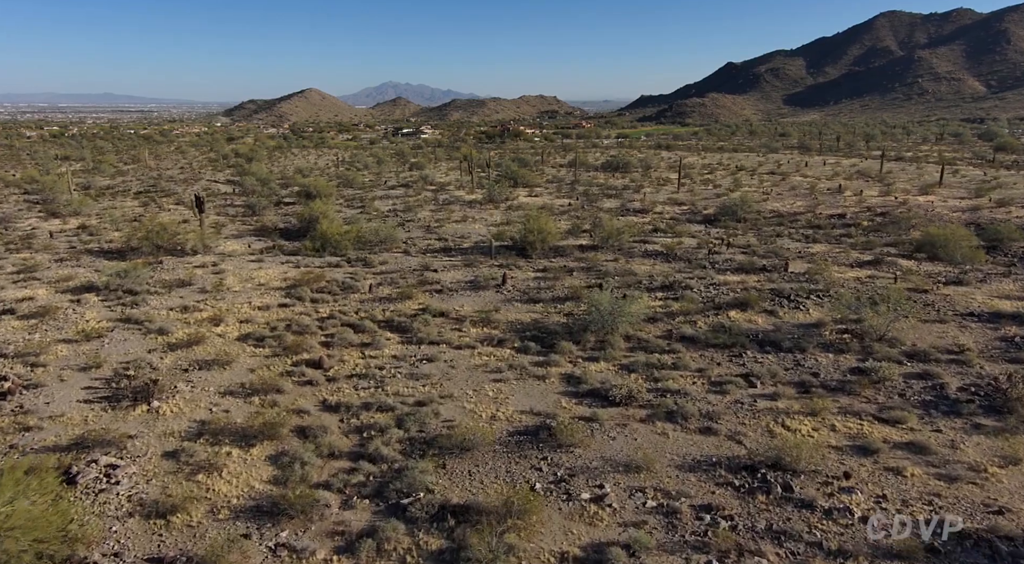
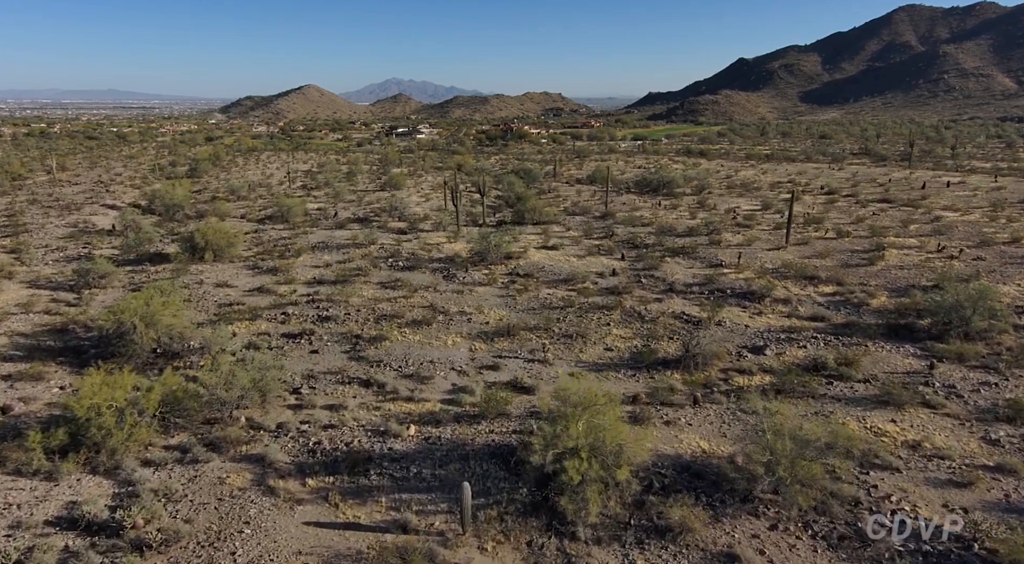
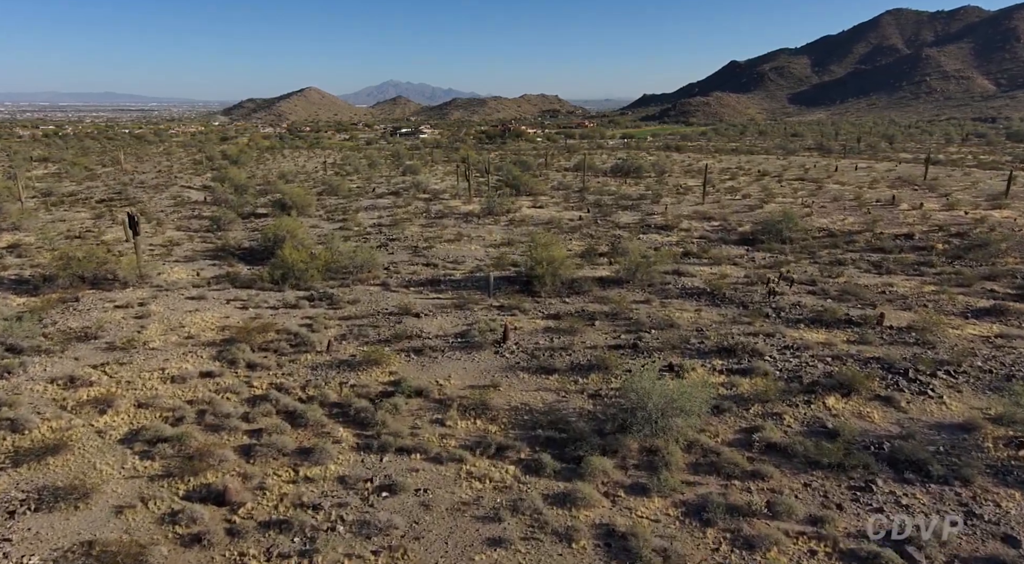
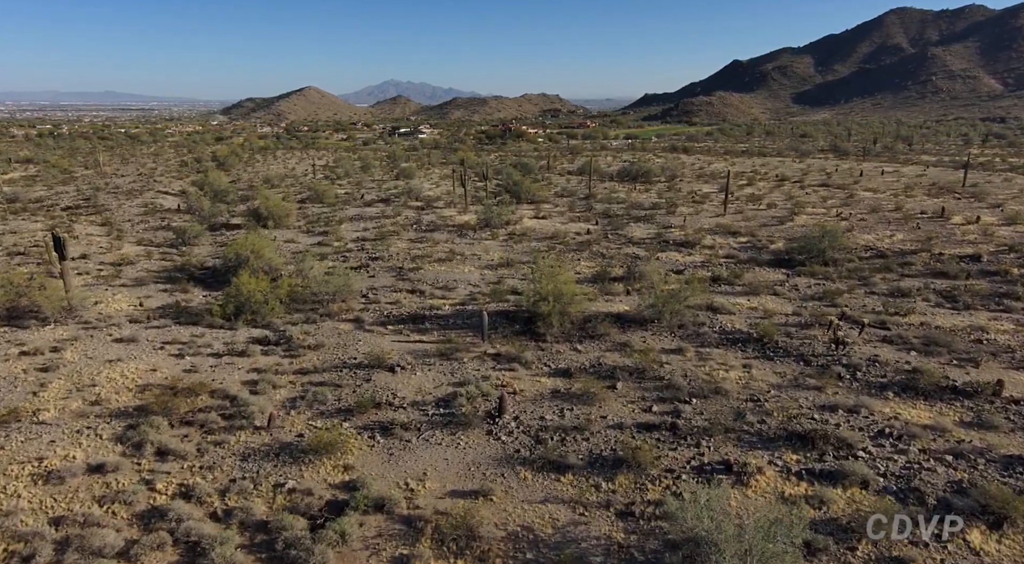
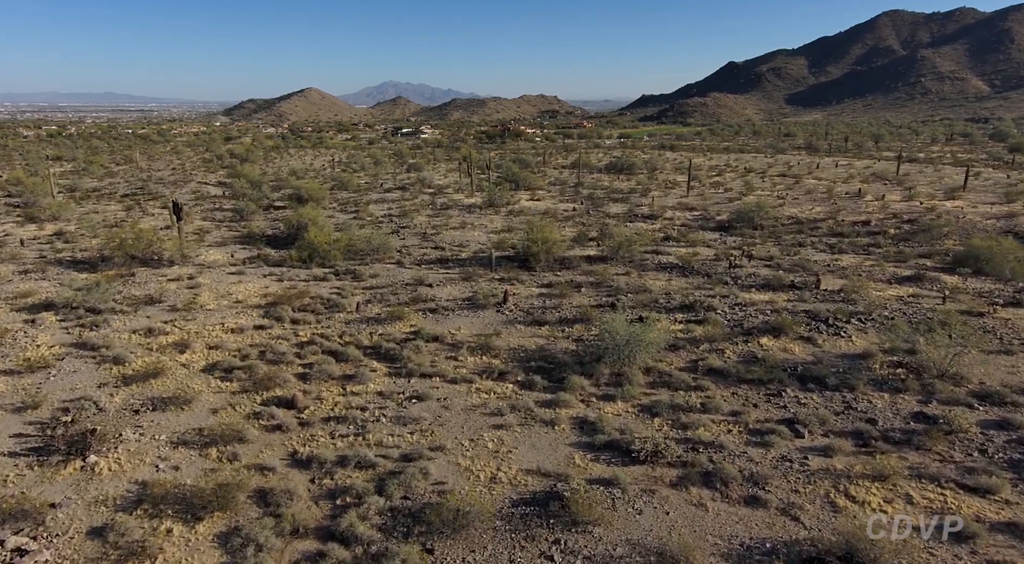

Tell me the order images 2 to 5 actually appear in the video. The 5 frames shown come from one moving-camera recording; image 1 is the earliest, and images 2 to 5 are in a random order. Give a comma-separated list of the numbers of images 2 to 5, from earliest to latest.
5, 3, 4, 2
